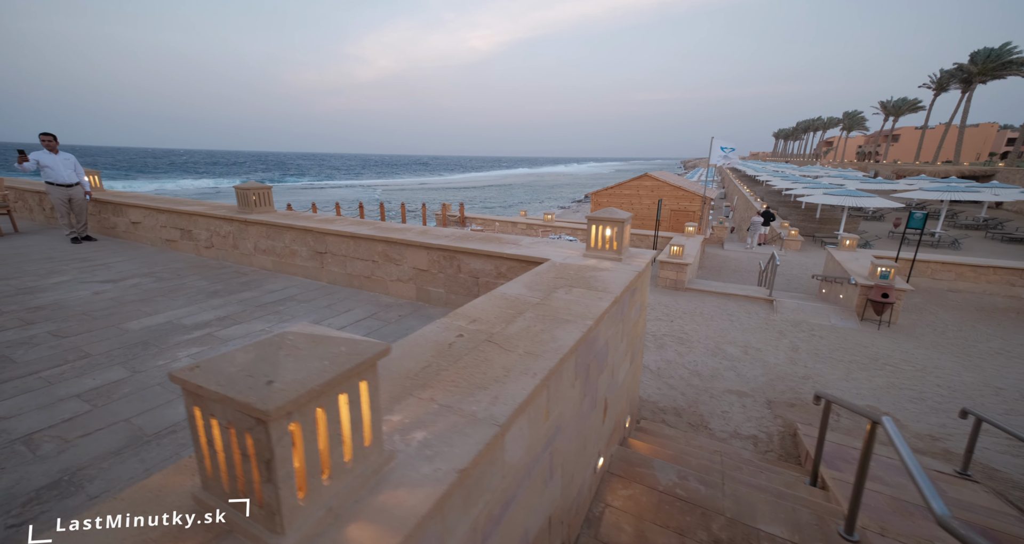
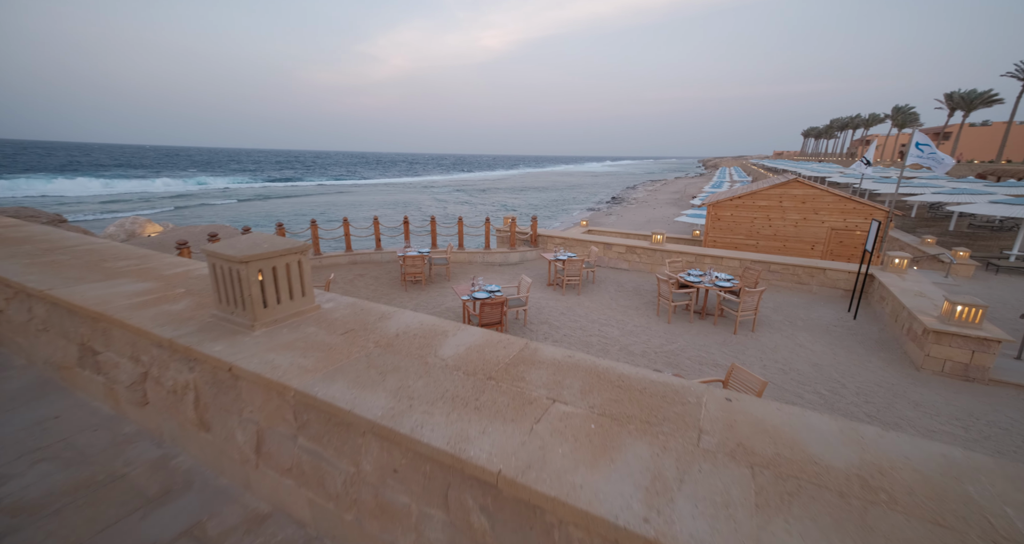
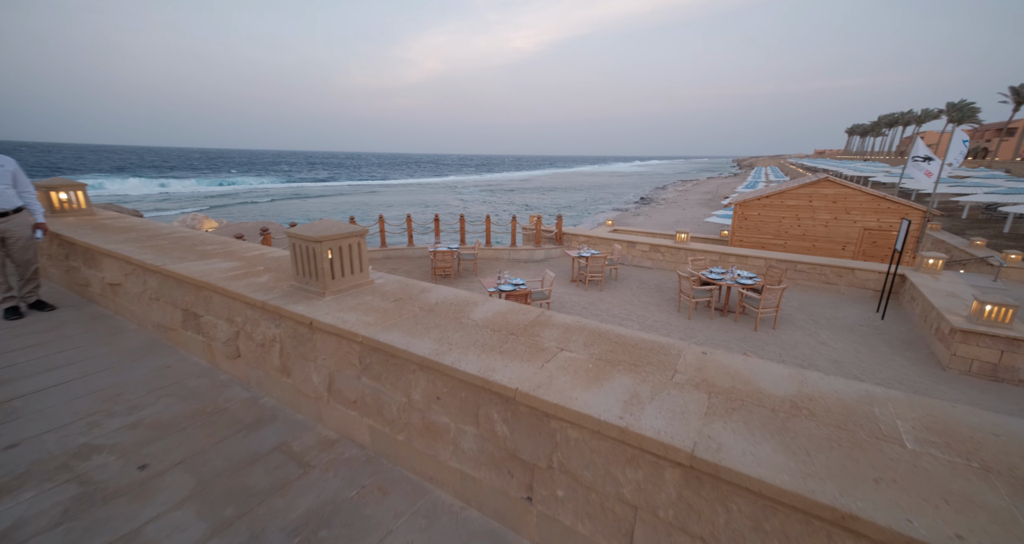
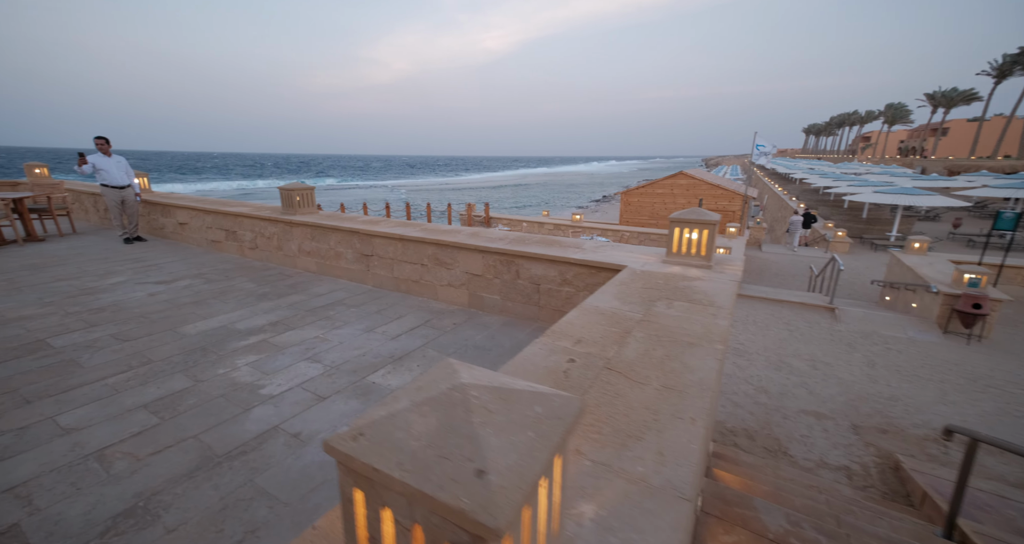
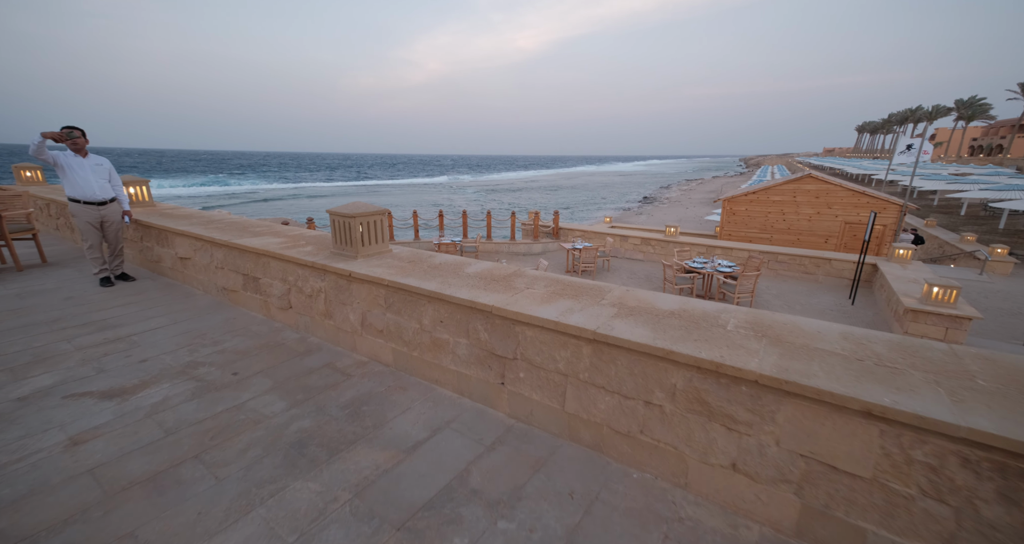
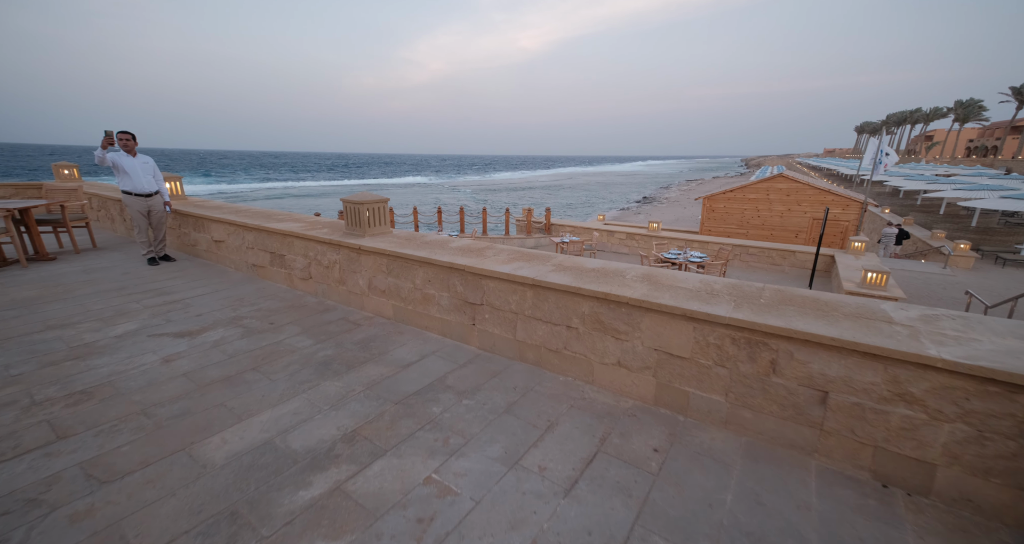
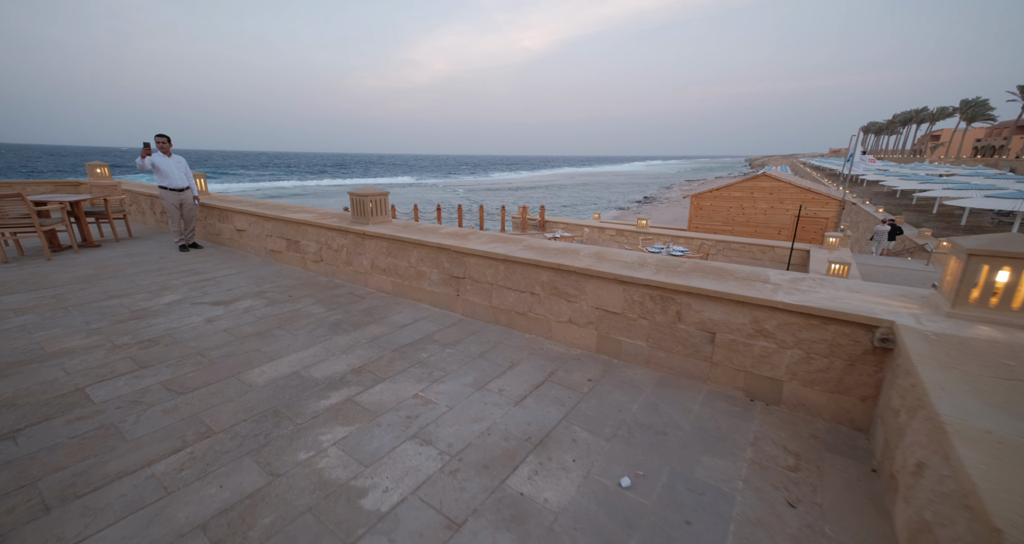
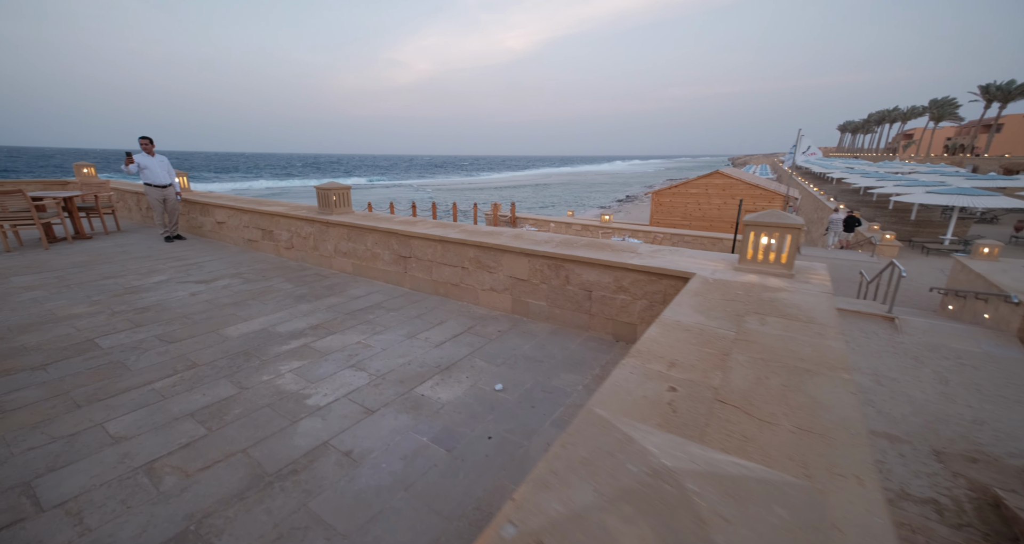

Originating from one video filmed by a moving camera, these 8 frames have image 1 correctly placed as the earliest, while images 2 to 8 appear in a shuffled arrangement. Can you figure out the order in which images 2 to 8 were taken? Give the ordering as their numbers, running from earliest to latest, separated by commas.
4, 8, 7, 6, 5, 3, 2
